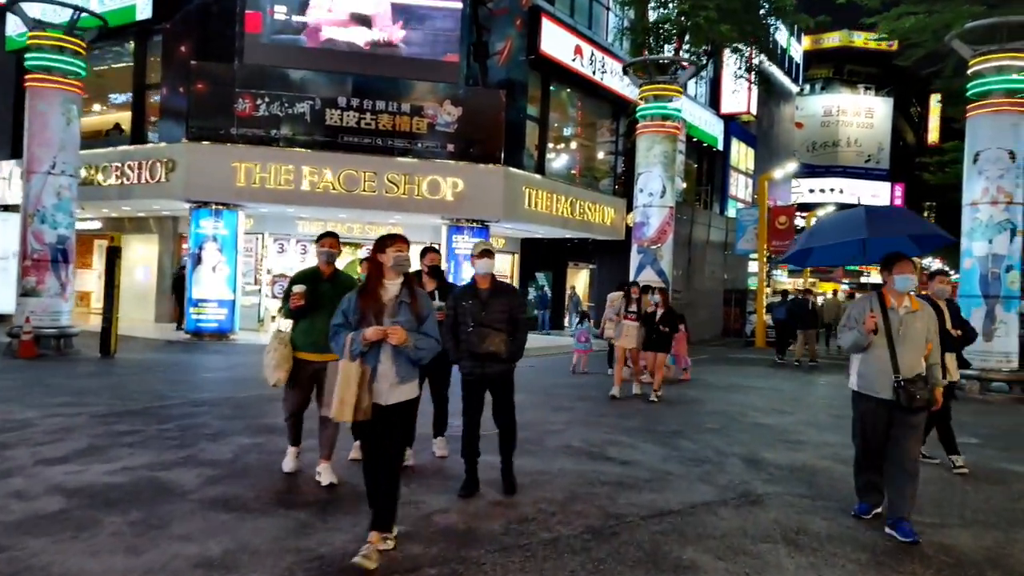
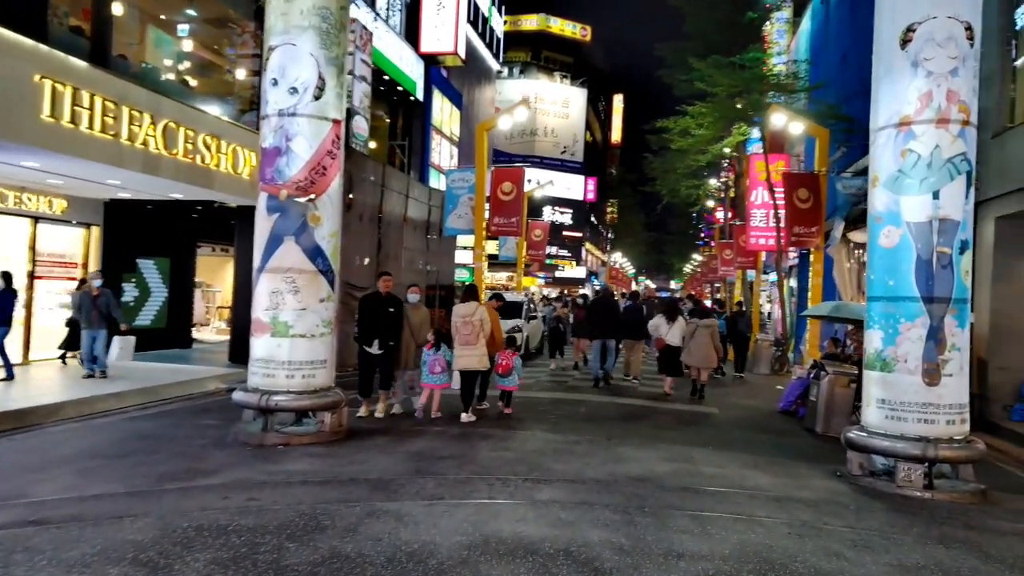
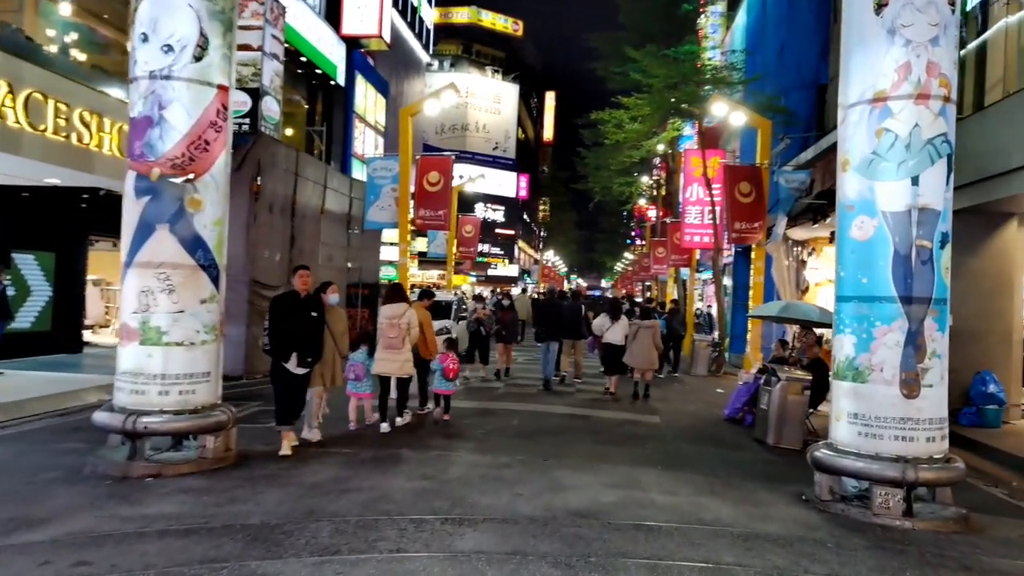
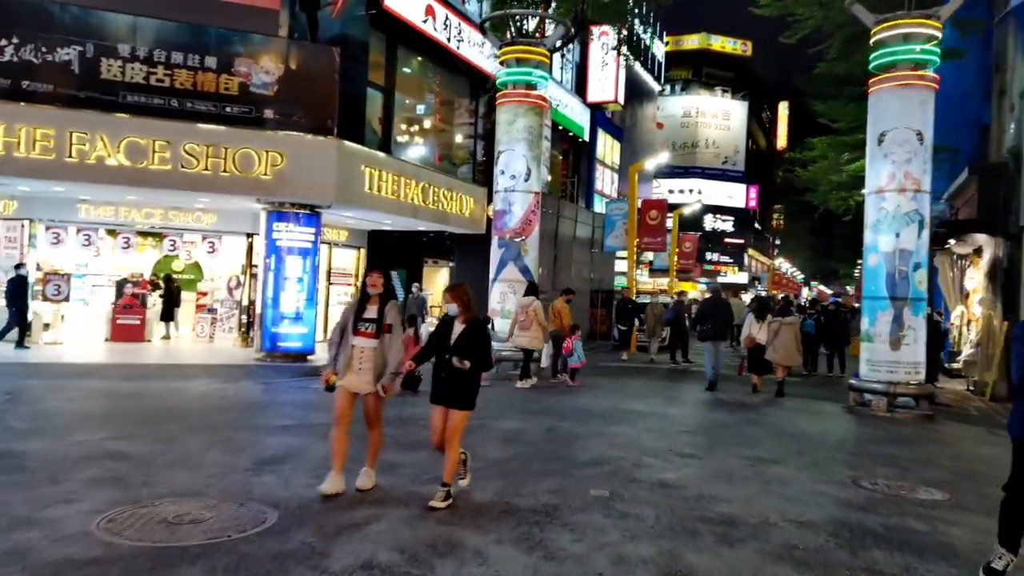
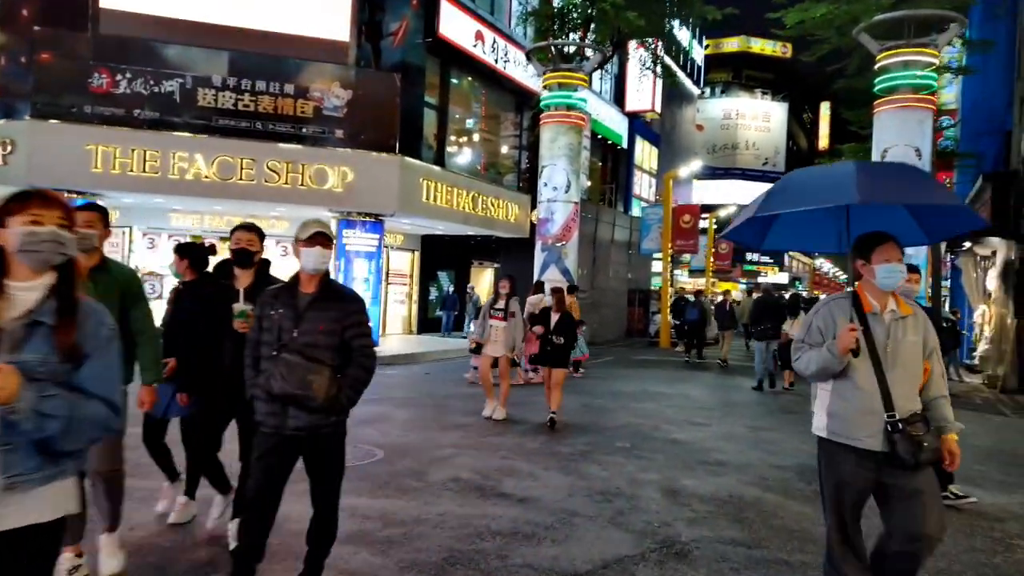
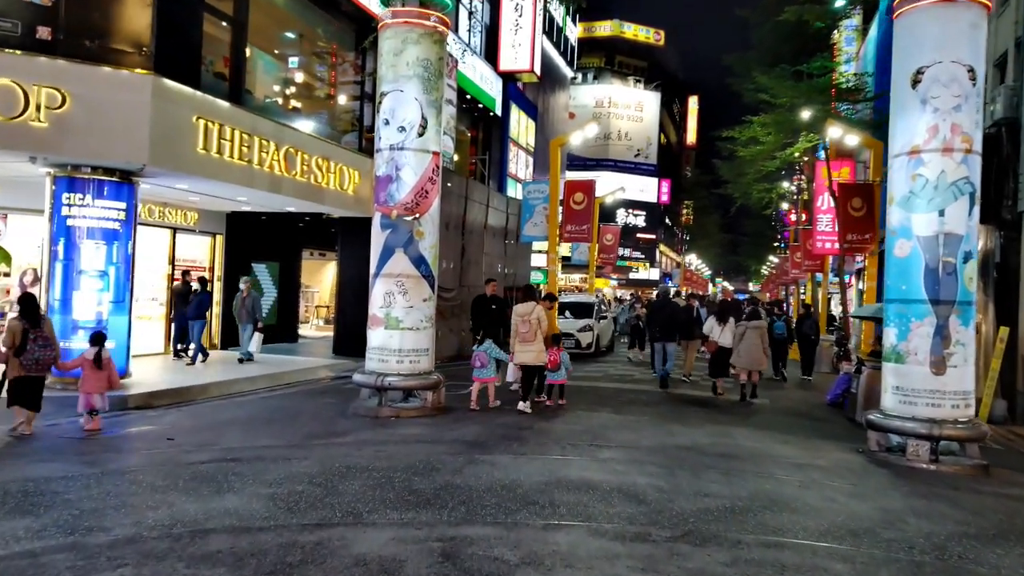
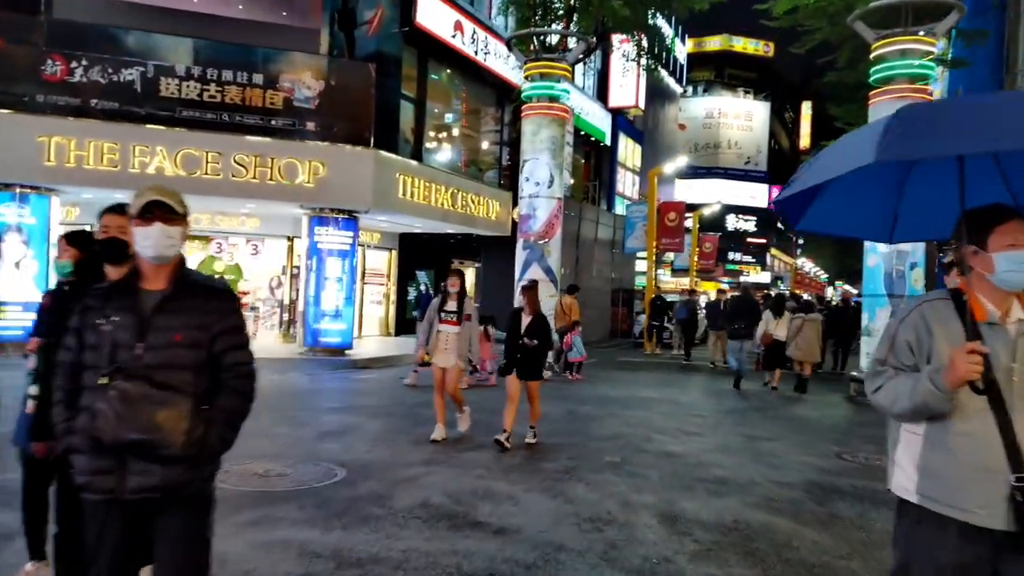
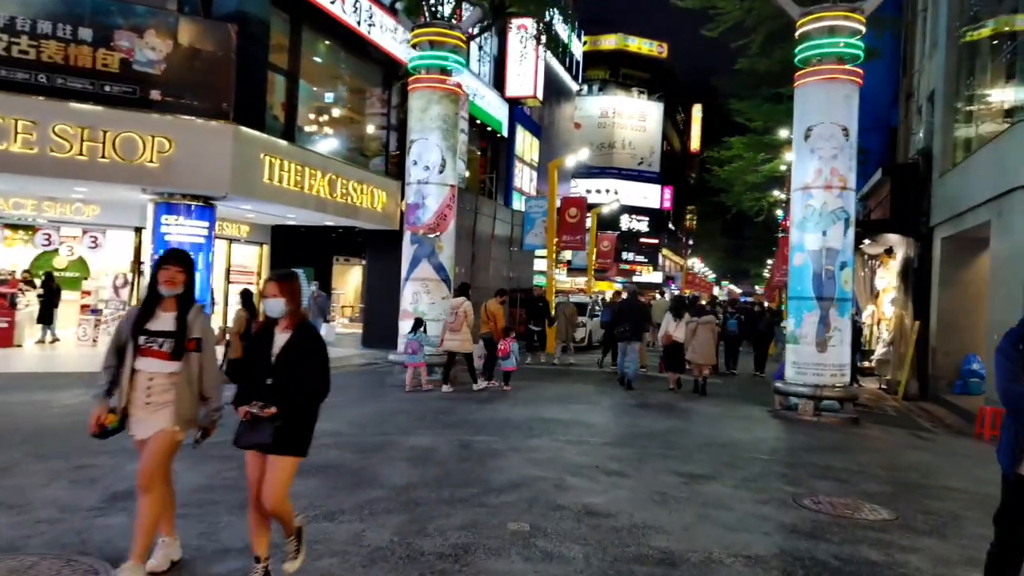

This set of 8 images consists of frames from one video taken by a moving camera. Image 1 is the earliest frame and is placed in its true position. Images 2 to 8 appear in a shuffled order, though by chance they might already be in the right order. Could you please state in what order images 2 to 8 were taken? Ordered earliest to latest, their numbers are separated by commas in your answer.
5, 7, 4, 8, 6, 2, 3
